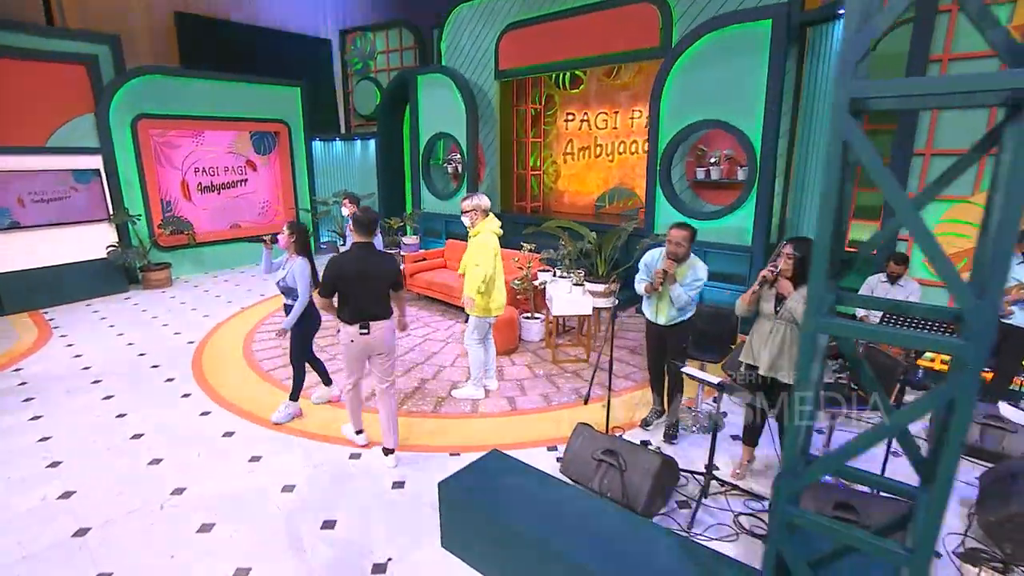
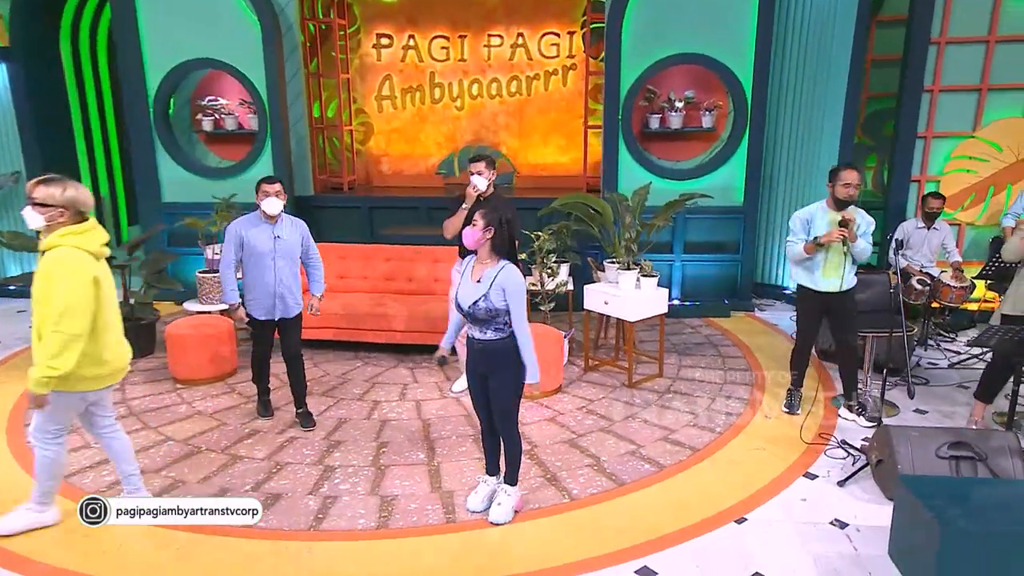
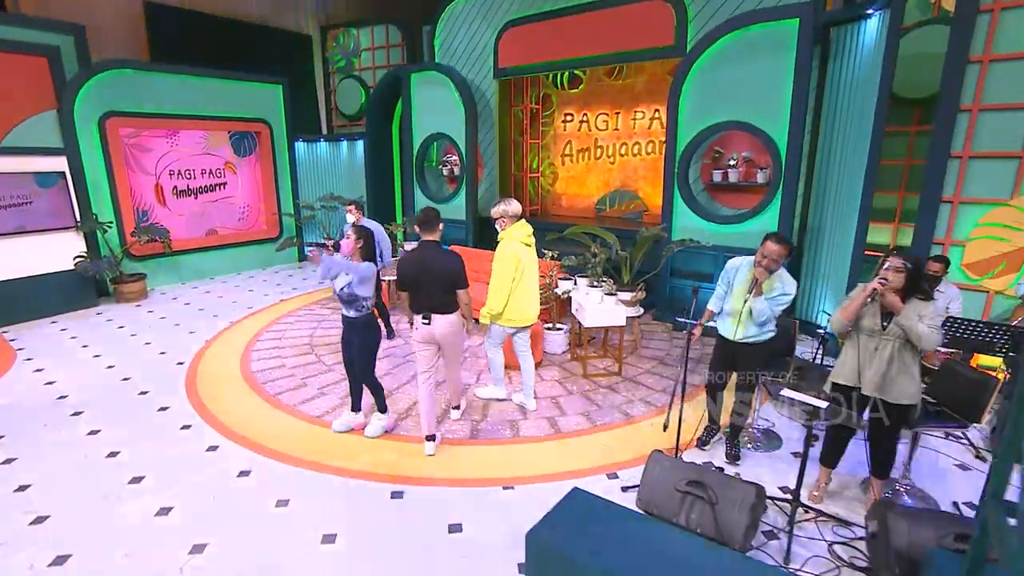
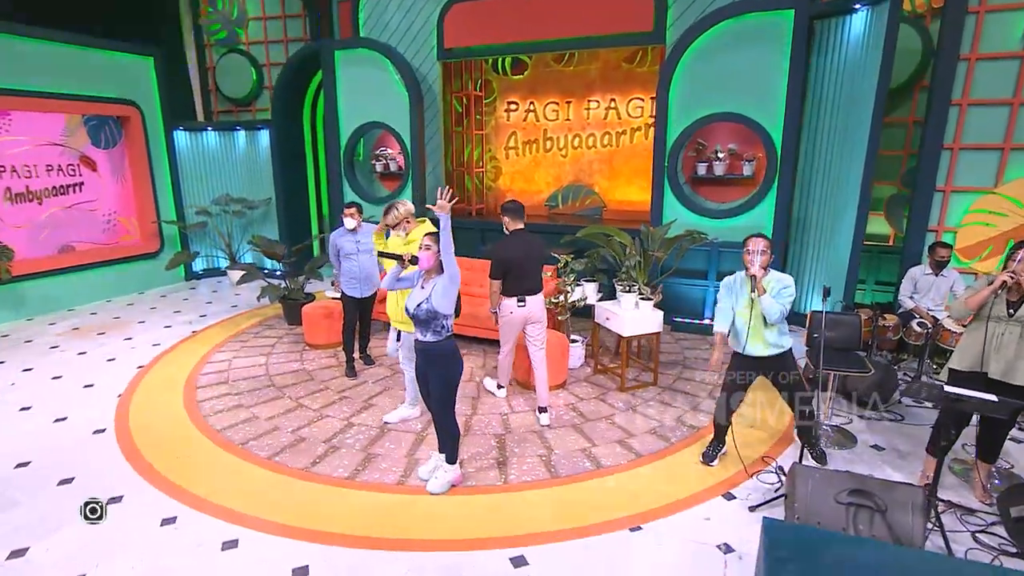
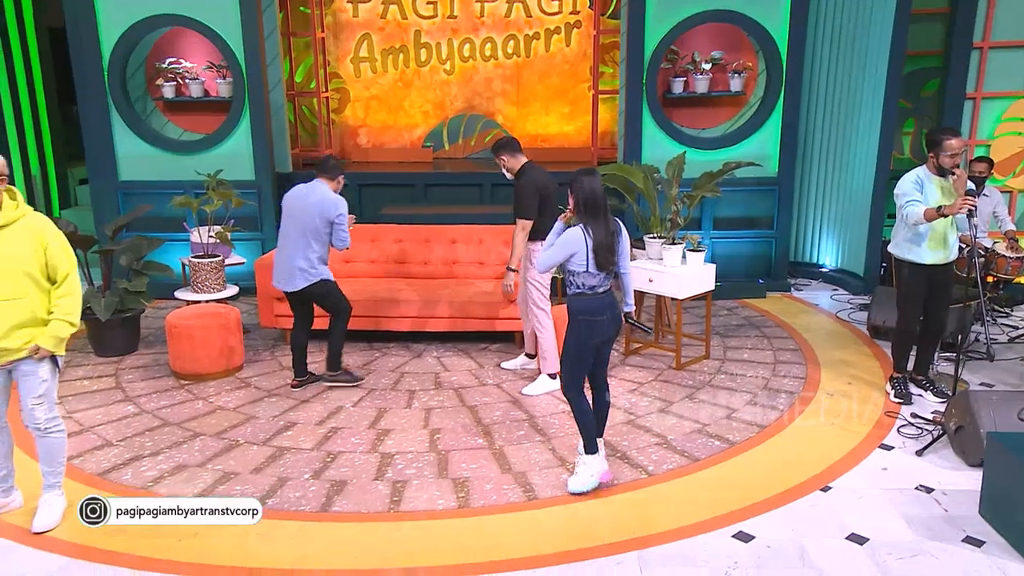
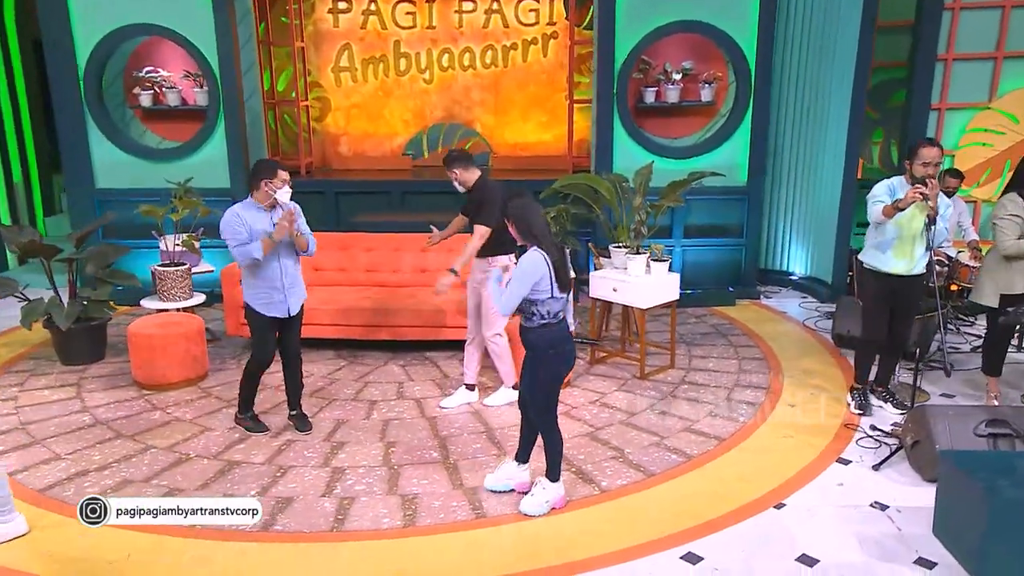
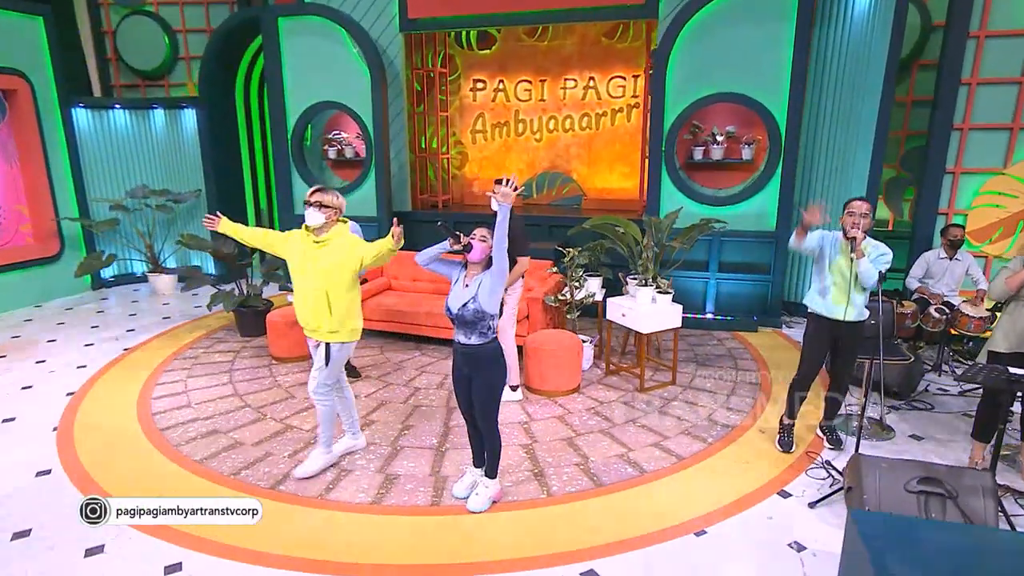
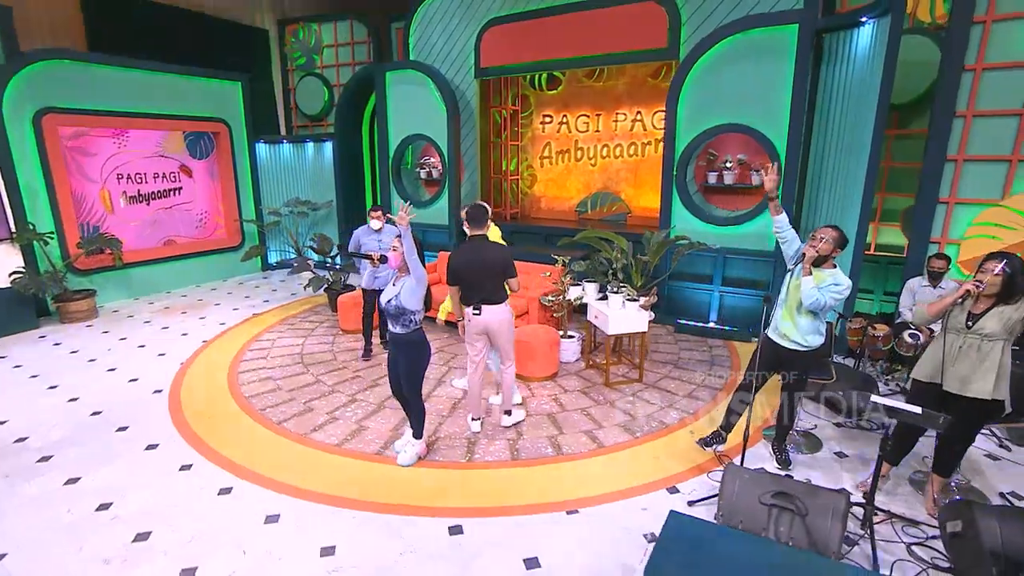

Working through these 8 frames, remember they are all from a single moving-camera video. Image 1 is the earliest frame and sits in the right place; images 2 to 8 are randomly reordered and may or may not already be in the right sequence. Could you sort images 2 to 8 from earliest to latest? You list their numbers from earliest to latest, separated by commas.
3, 8, 4, 7, 2, 6, 5
